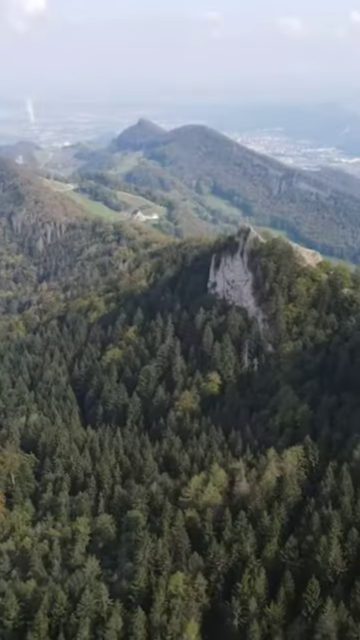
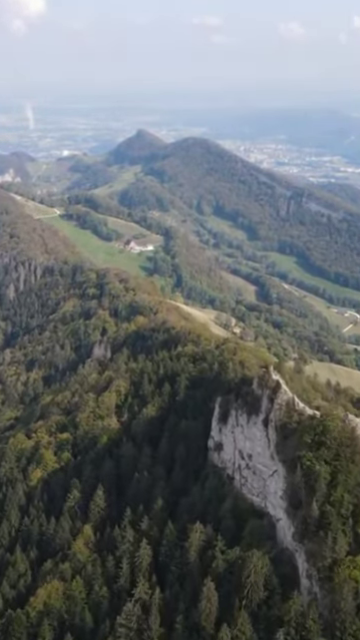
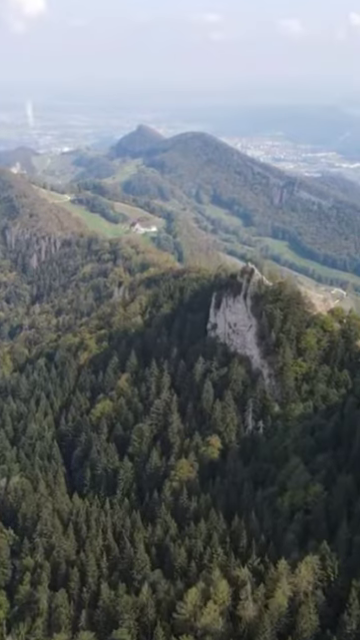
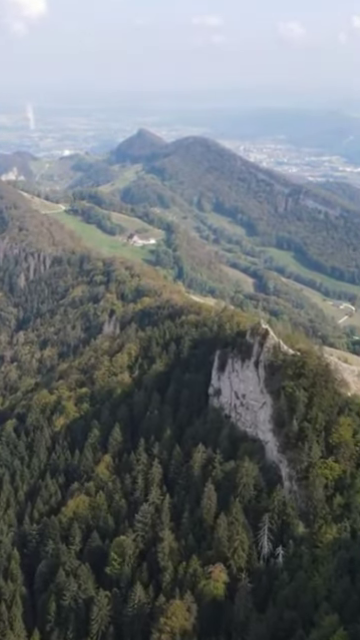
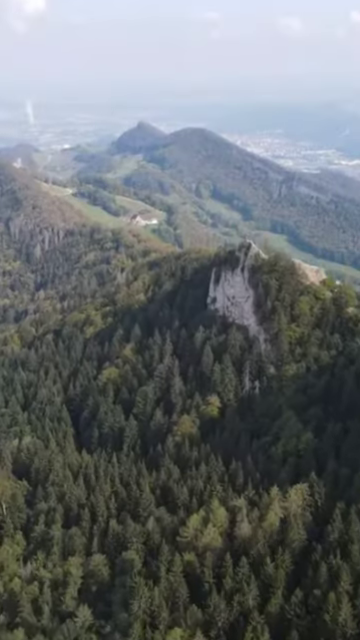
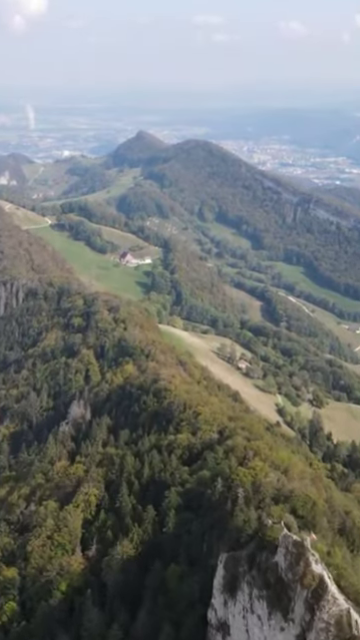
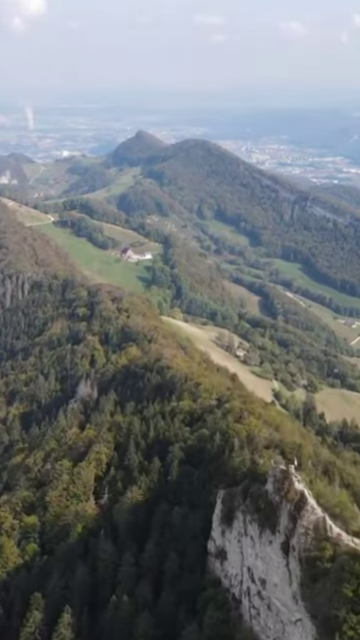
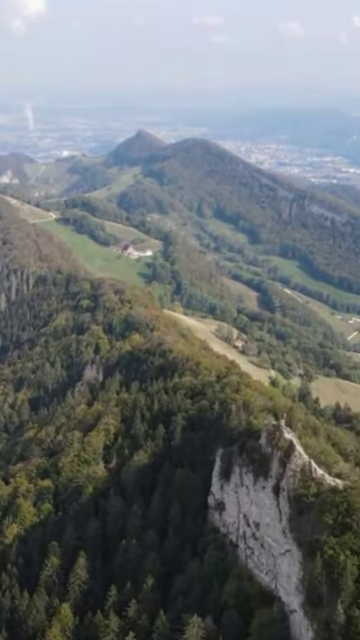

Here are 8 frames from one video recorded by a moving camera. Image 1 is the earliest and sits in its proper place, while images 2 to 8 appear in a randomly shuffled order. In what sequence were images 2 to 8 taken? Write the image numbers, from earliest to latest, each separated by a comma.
5, 3, 4, 2, 8, 7, 6
